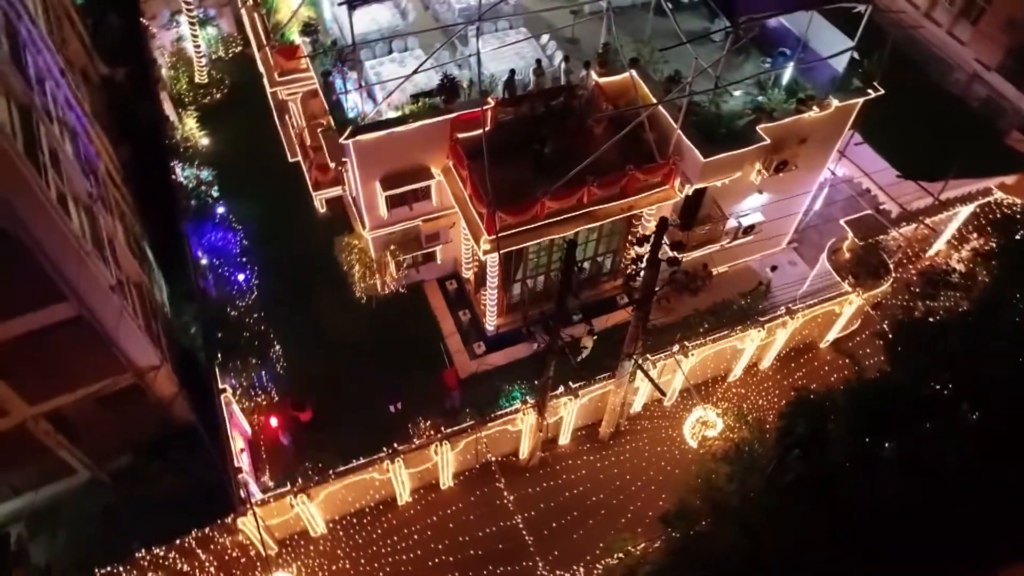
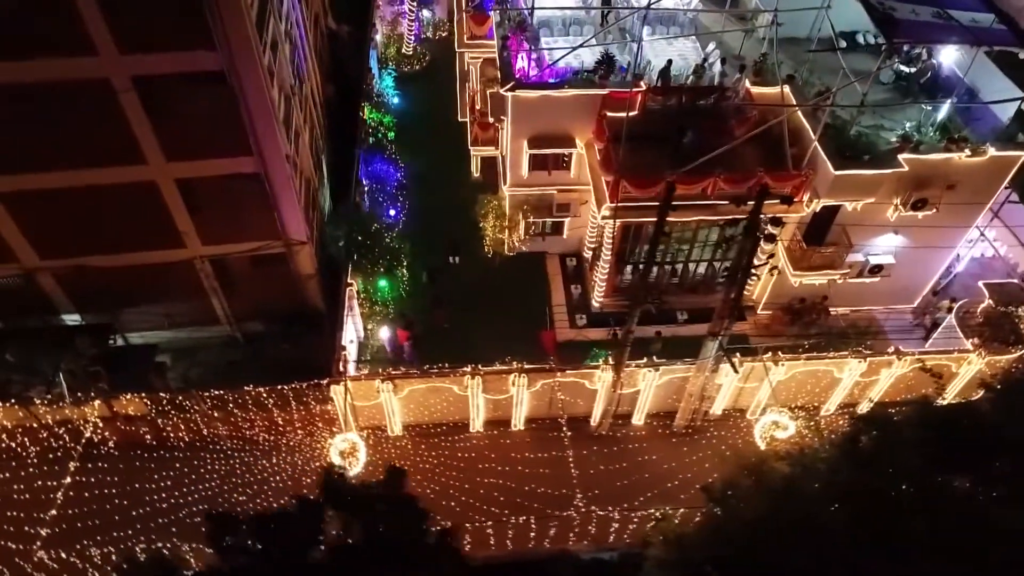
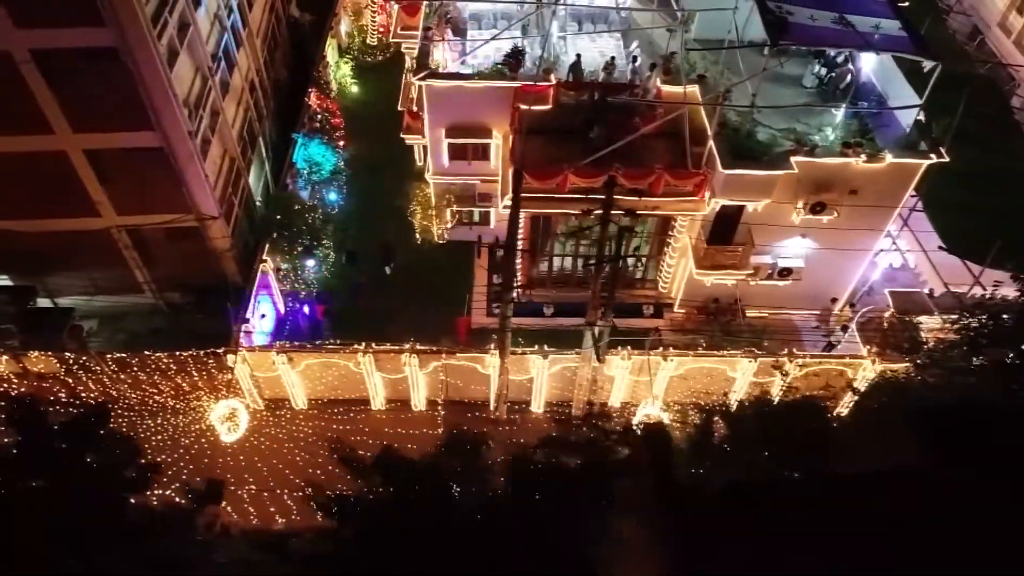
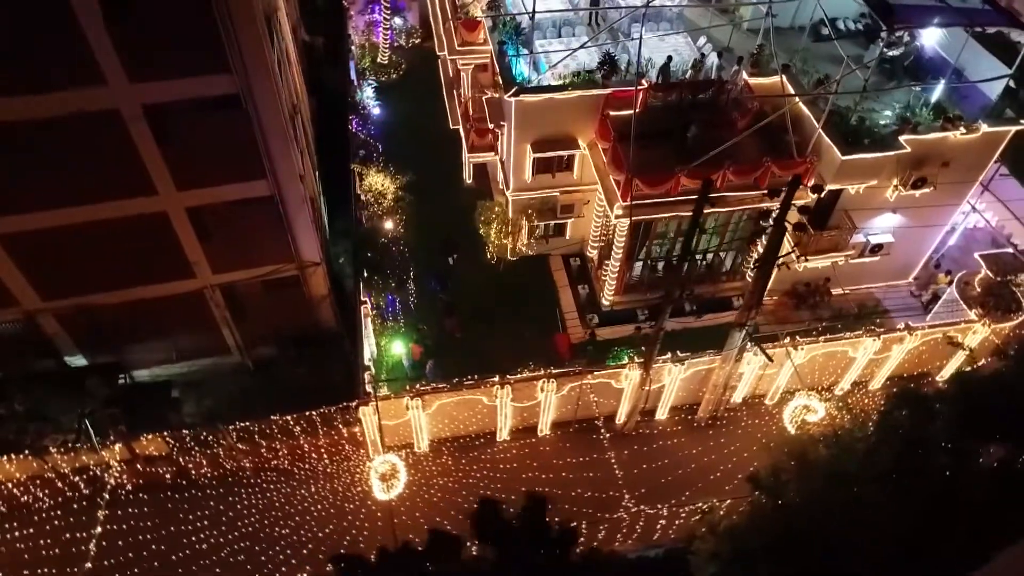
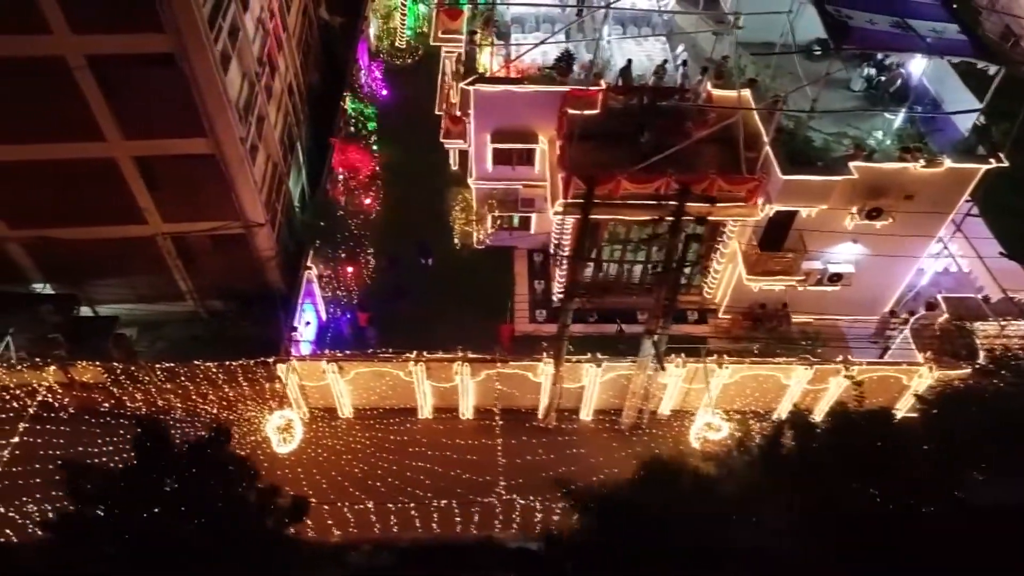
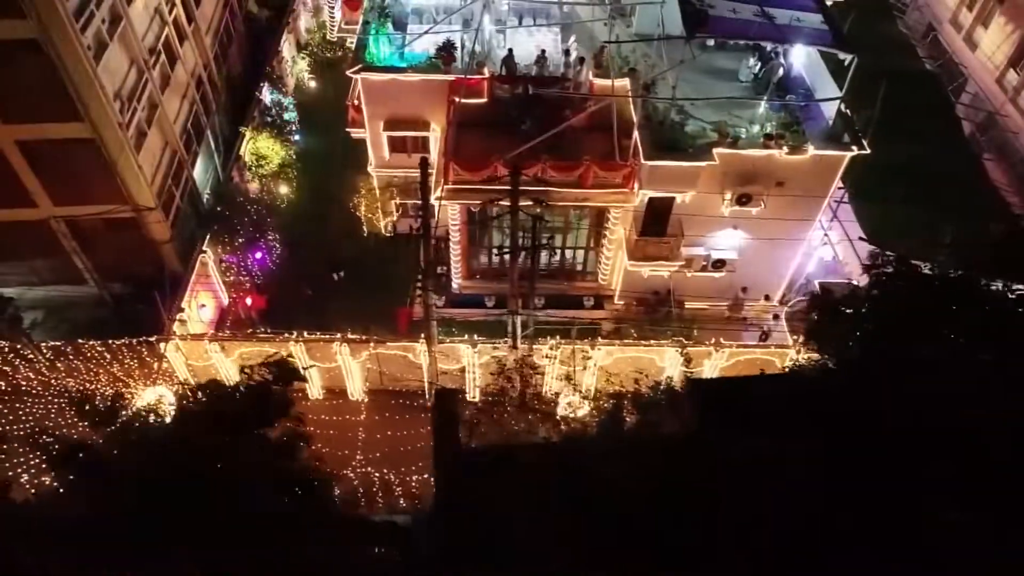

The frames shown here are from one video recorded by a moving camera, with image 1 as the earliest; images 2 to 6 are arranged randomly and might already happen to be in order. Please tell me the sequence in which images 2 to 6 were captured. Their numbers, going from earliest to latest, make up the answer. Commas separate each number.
6, 3, 5, 2, 4
